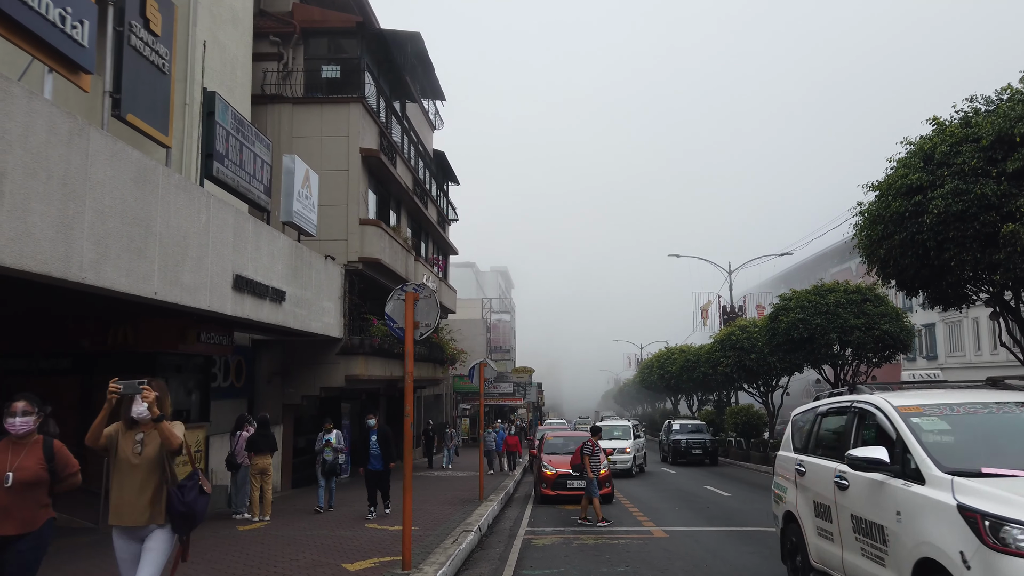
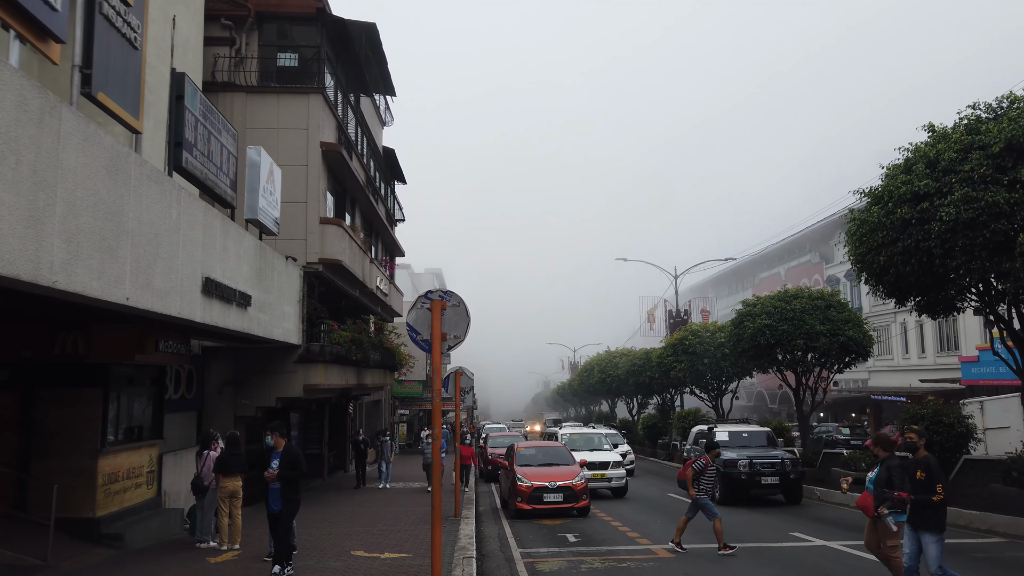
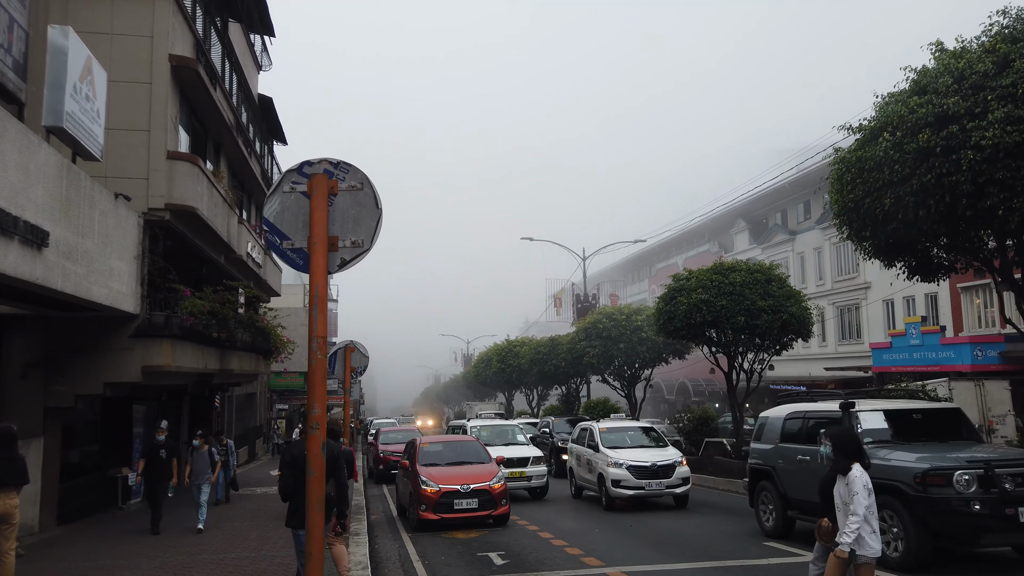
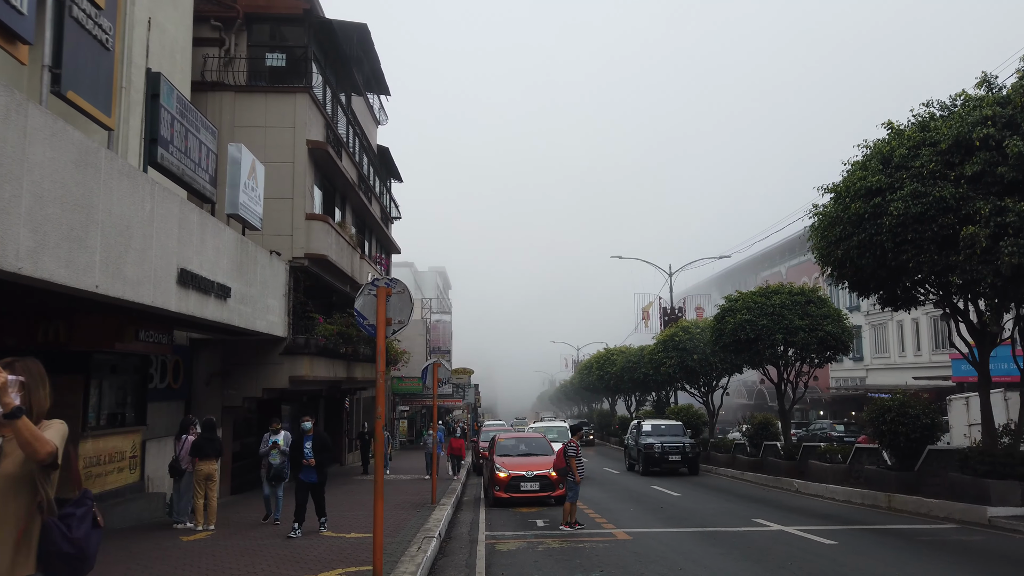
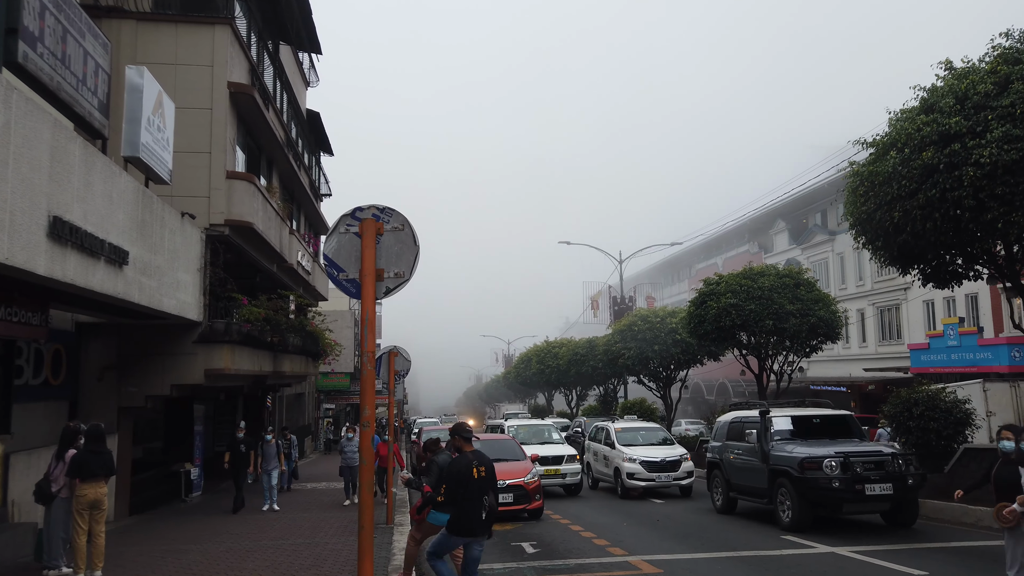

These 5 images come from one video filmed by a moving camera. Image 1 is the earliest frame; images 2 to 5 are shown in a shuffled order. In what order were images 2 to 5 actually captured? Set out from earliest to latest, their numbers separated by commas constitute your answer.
4, 2, 5, 3
